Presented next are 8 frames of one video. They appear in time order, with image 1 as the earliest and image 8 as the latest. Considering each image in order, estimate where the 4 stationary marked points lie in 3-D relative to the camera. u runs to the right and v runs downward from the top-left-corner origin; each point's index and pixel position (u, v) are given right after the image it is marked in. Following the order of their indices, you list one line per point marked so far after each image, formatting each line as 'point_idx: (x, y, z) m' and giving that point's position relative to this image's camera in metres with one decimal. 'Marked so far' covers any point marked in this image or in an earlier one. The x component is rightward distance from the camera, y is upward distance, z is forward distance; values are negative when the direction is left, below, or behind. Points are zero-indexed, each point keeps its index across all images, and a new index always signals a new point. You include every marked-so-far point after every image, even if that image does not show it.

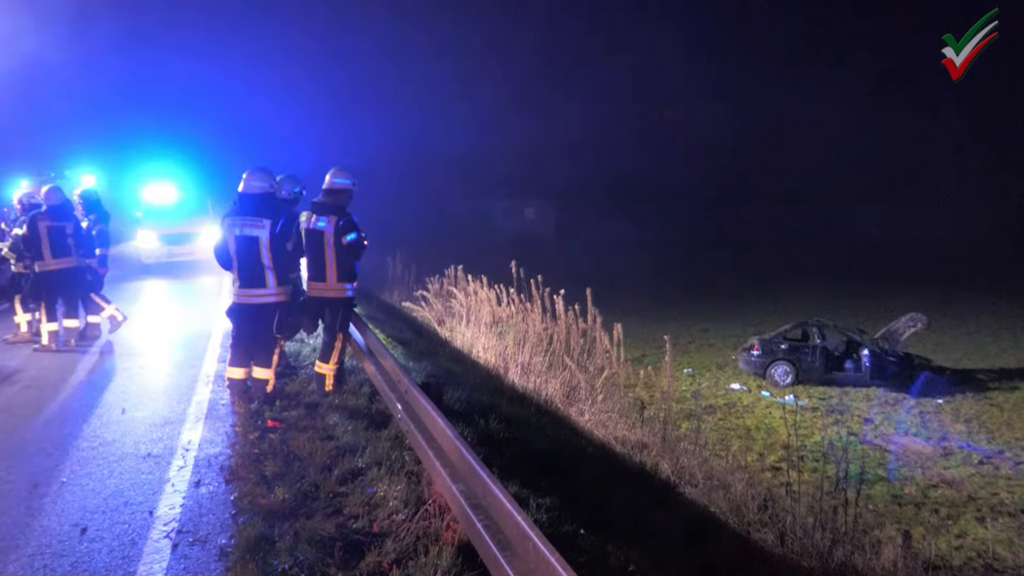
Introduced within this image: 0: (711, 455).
0: (+2.4, -1.9, +9.9) m
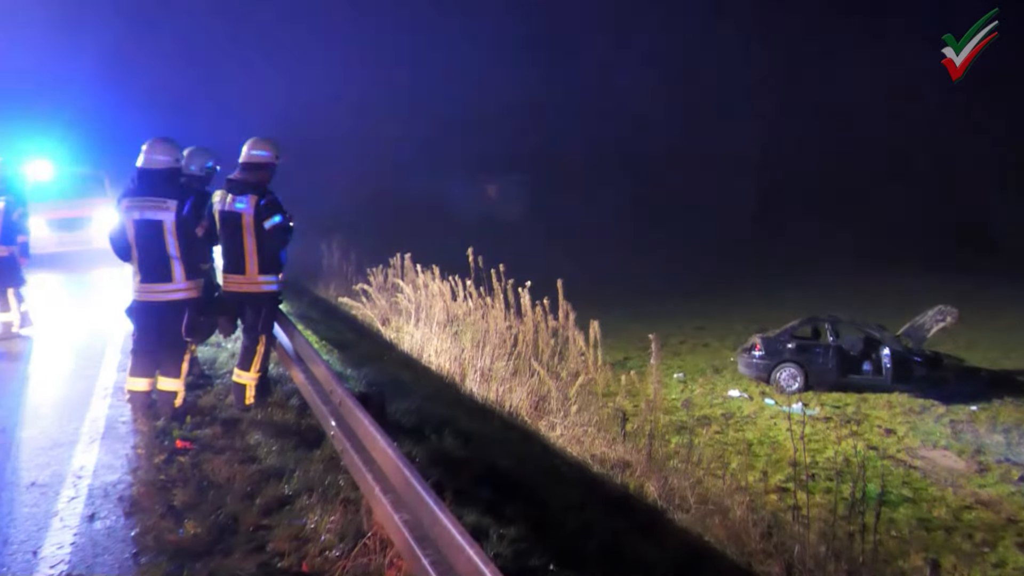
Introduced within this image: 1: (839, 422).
0: (+1.9, -1.8, +8.4) m
1: (+3.6, -1.5, +9.3) m
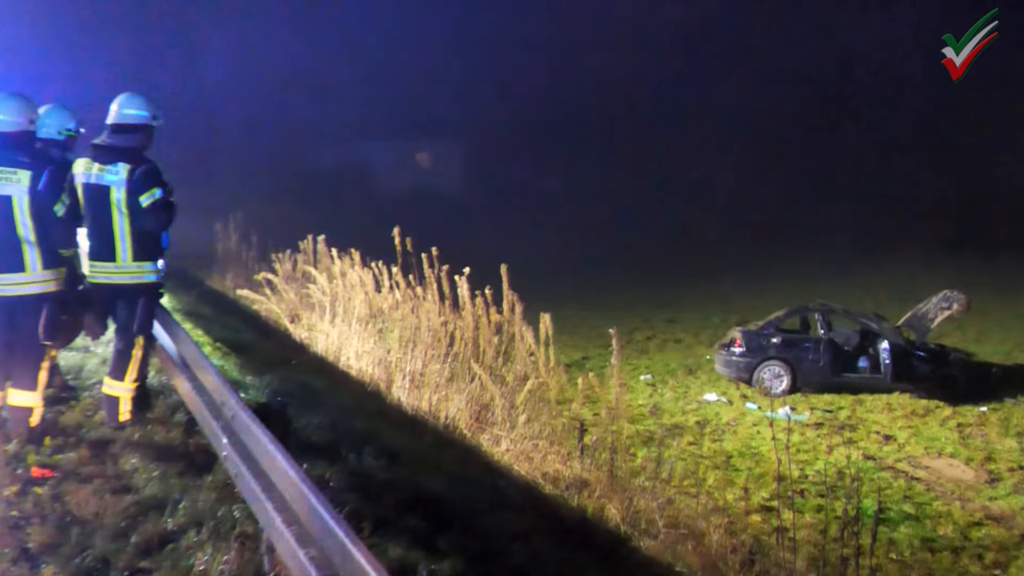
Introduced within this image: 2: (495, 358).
0: (+1.4, -1.7, +7.0) m
1: (+3.0, -1.4, +8.1) m
2: (-0.2, -0.7, +7.7) m
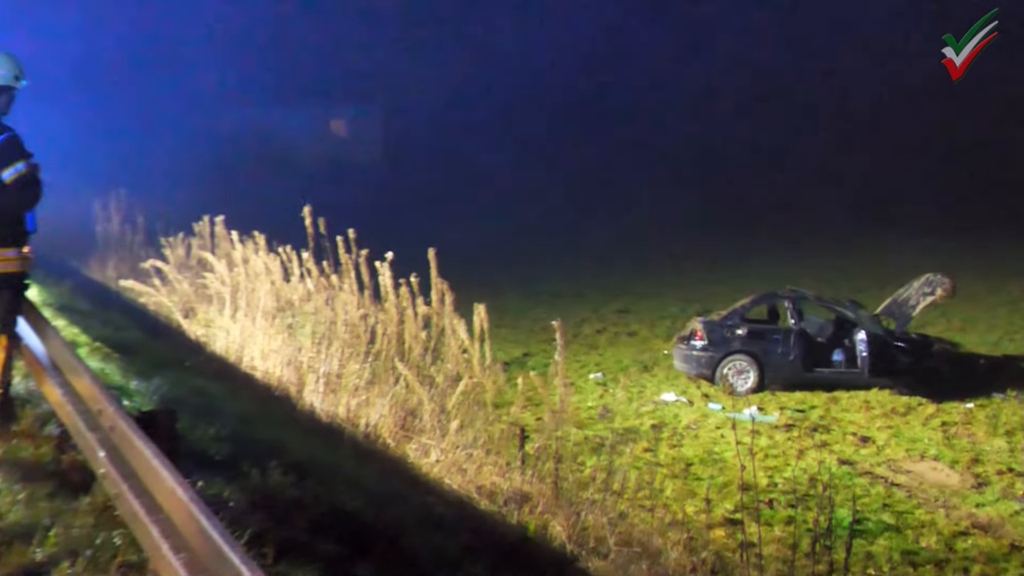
0: (+0.9, -1.6, +6.2) m
1: (+2.5, -1.3, +7.2) m
2: (-0.7, -0.6, +6.8) m
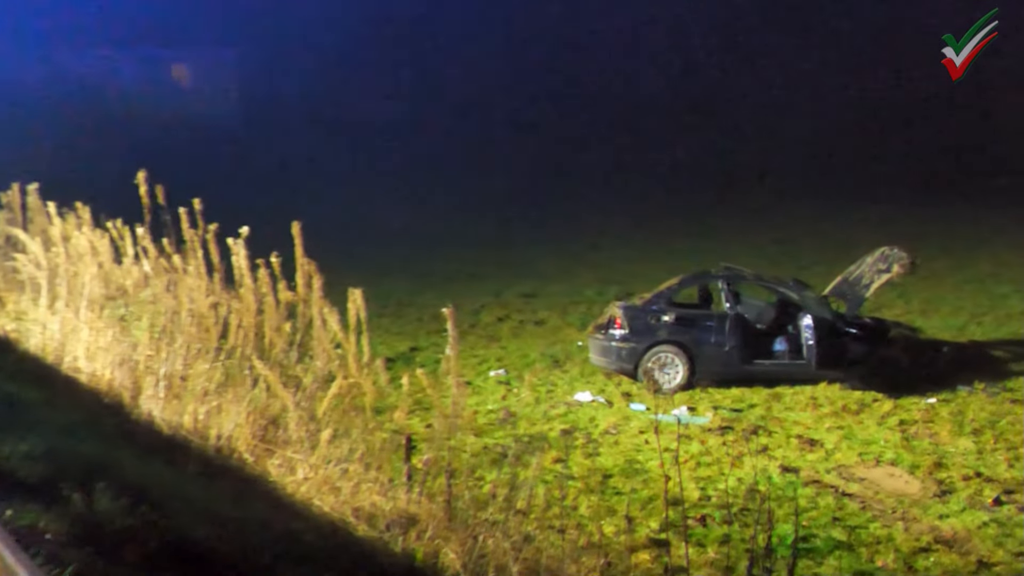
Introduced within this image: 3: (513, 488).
0: (+0.2, -1.5, +5.1) m
1: (+1.7, -1.1, +6.3) m
2: (-1.5, -0.5, +5.6) m
3: (0.0, -1.3, +5.4) m
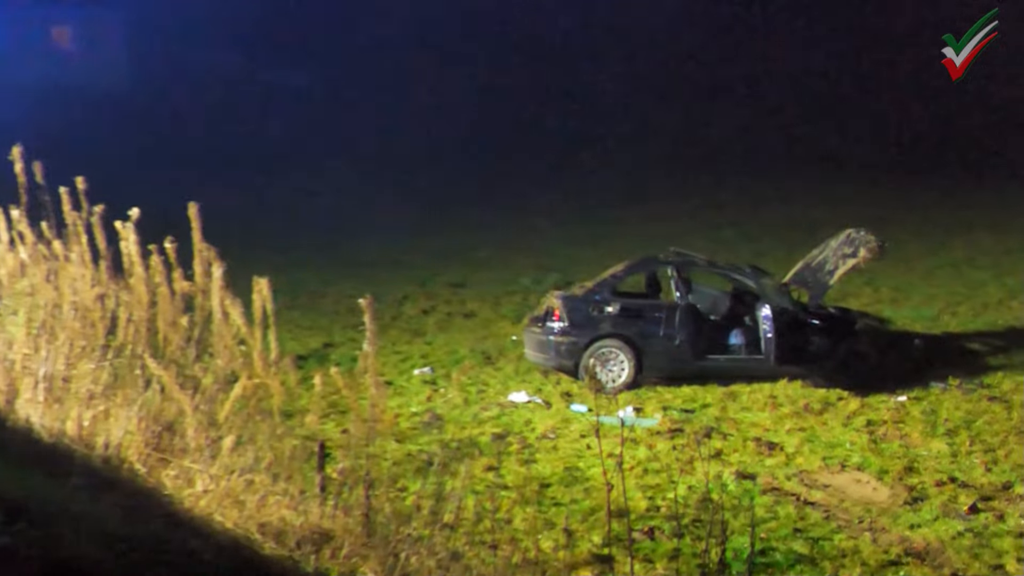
0: (-0.3, -1.4, +4.6) m
1: (+1.3, -1.0, +5.8) m
2: (-1.9, -0.4, +5.0) m
3: (-0.4, -1.2, +4.8) m
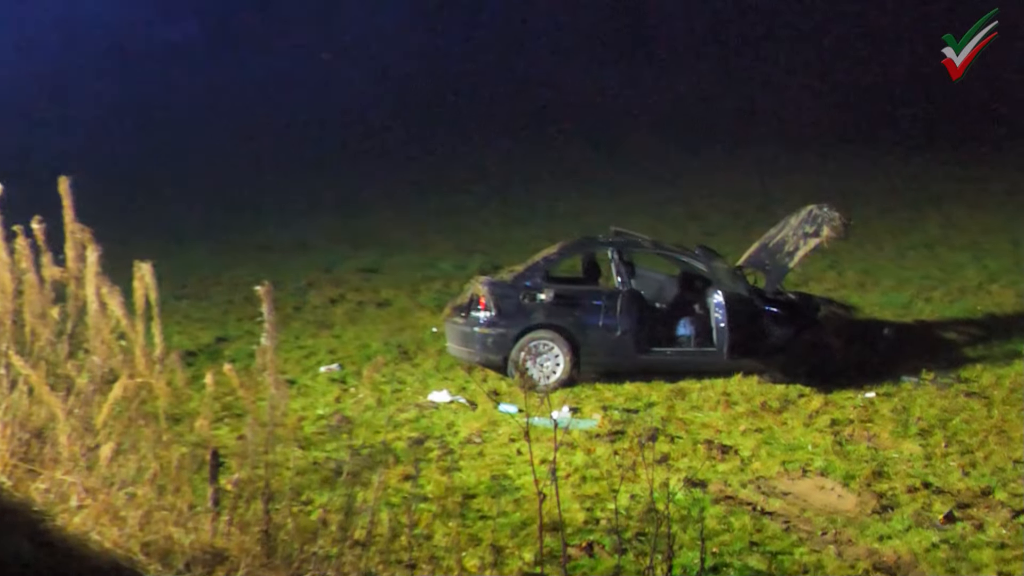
0: (-0.7, -1.3, +4.0) m
1: (+0.8, -0.9, +5.2) m
2: (-2.3, -0.3, +4.4) m
3: (-0.8, -1.2, +4.3) m
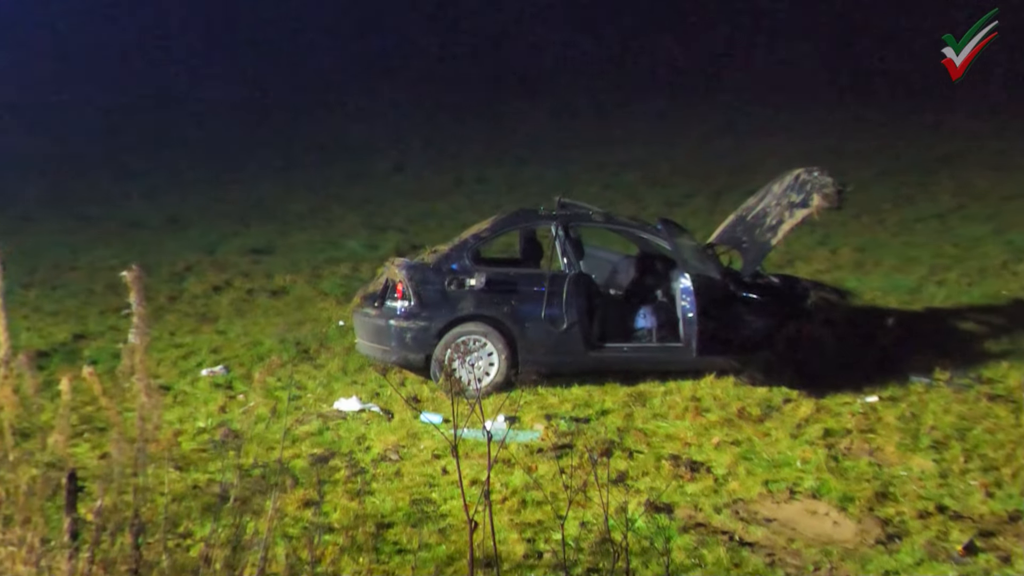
0: (-1.0, -1.3, +3.2) m
1: (+0.5, -0.9, +4.4) m
2: (-2.7, -0.3, +3.7) m
3: (-1.1, -1.1, +3.5) m
